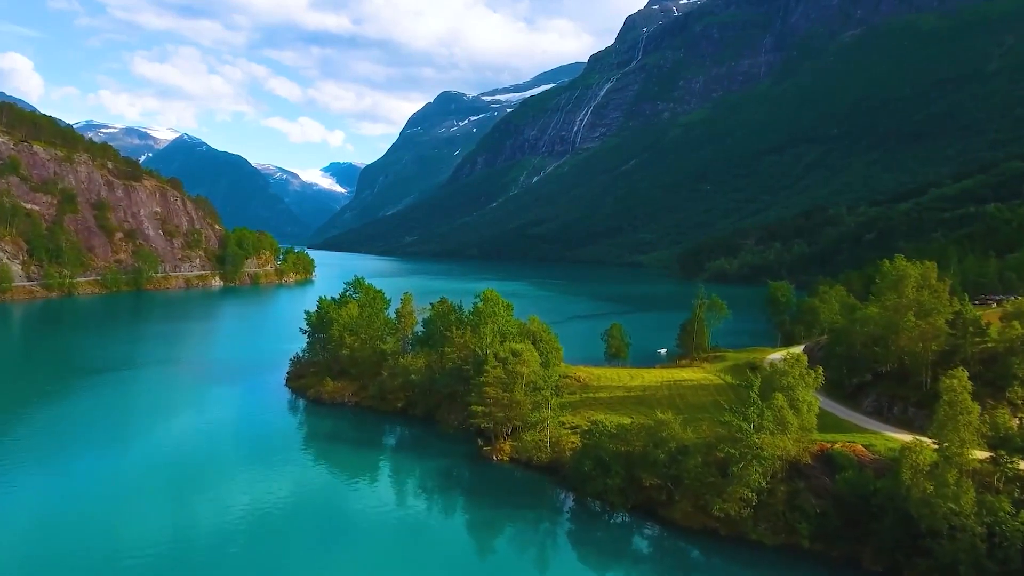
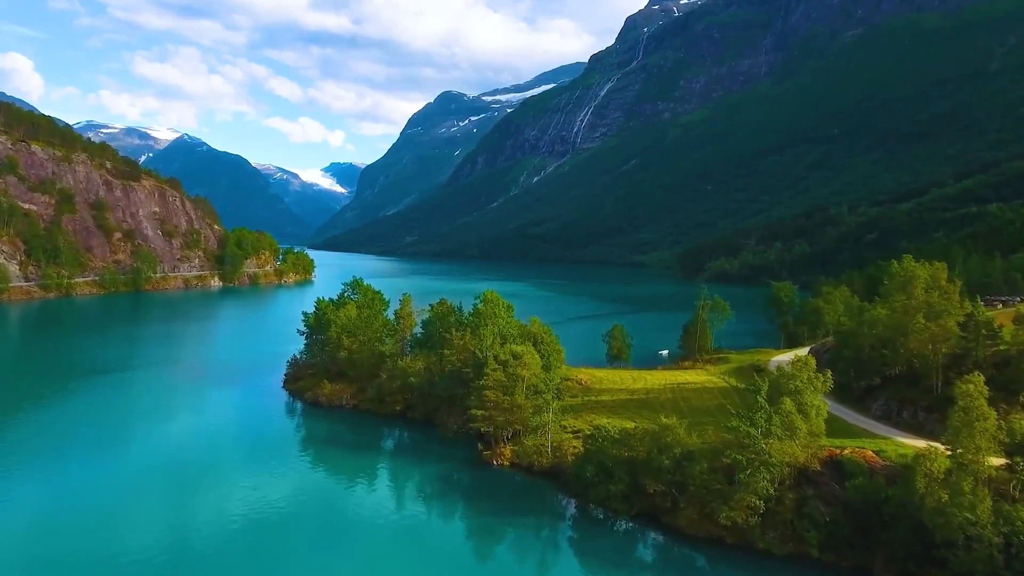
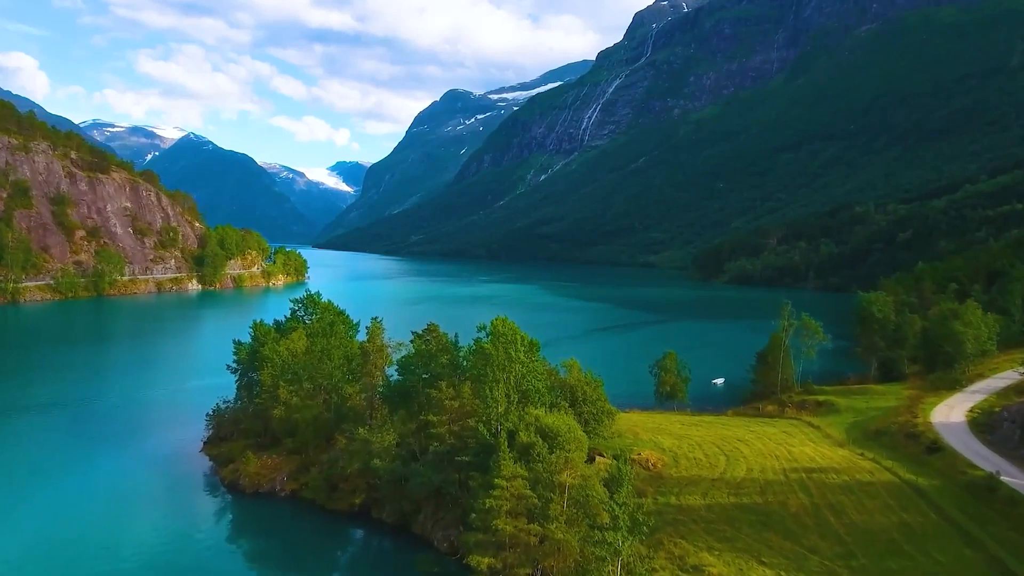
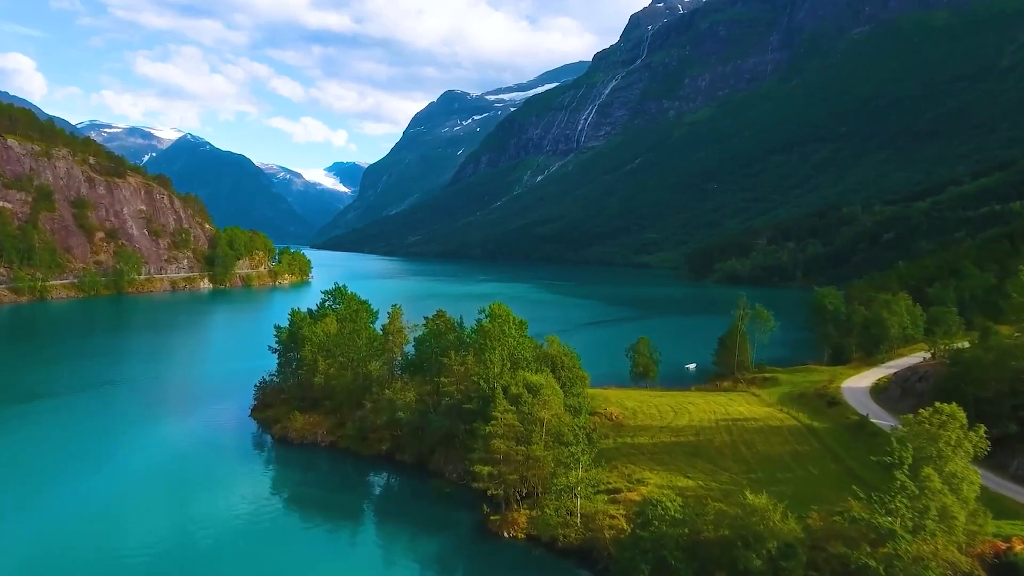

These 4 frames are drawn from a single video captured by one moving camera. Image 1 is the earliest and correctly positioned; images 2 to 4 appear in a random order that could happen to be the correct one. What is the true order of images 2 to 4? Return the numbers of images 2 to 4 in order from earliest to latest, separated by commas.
2, 4, 3
